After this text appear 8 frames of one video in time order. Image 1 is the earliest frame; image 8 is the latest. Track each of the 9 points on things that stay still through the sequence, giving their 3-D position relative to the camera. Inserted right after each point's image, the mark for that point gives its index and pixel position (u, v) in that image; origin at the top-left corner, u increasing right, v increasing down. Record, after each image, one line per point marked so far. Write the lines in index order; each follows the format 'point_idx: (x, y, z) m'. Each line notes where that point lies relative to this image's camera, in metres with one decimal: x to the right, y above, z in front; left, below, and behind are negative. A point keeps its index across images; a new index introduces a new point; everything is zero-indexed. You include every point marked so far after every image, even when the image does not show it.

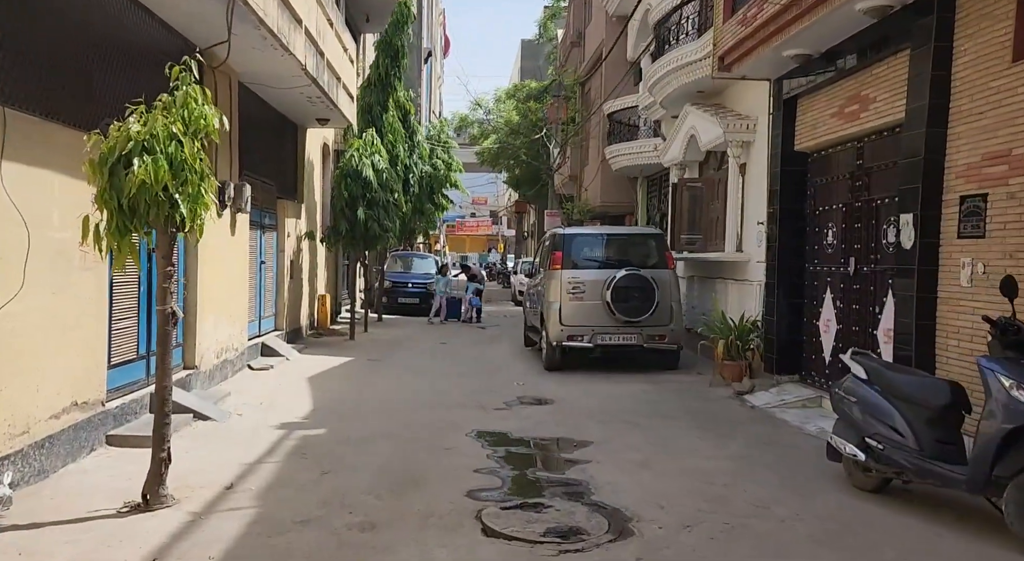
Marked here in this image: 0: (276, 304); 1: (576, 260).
0: (-3.8, -0.4, +15.0) m
1: (+0.8, +0.3, +13.3) m
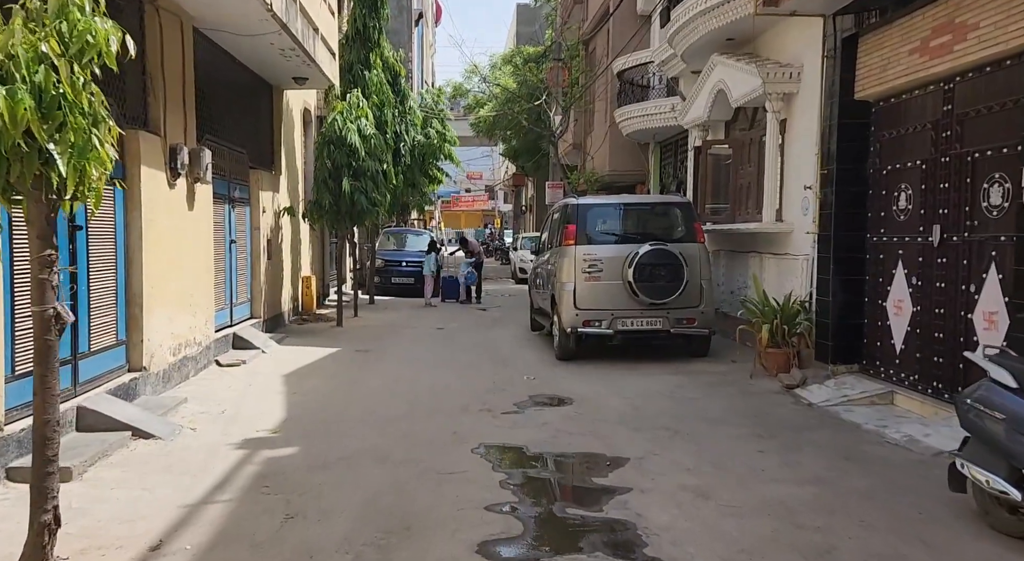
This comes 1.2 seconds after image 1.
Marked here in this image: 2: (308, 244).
0: (-3.7, -0.1, +13.3) m
1: (+0.8, +0.5, +11.6) m
2: (-3.8, +0.7, +17.4) m
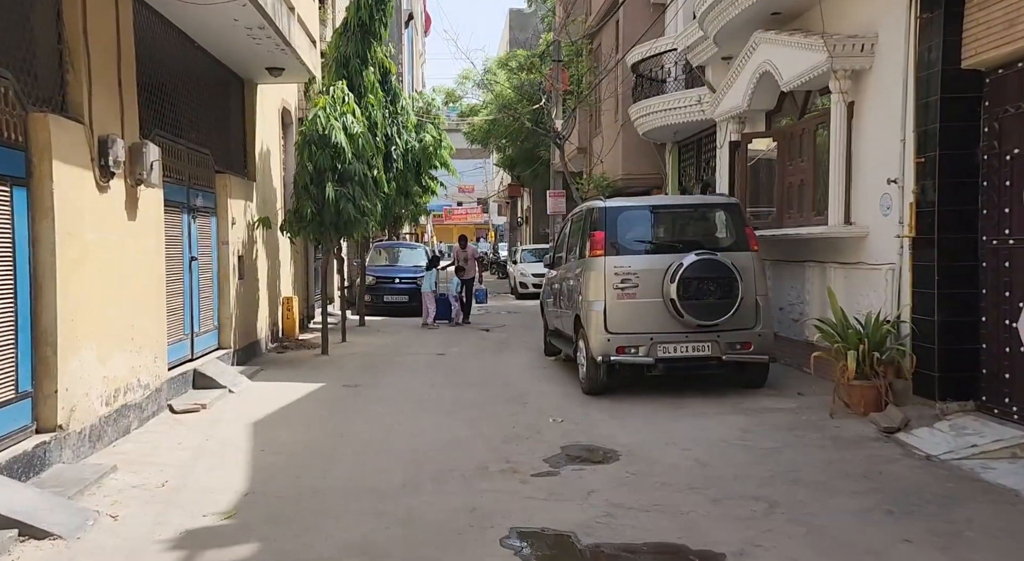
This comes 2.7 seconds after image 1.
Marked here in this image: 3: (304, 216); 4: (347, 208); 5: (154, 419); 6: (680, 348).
0: (-3.6, -0.4, +11.4) m
1: (+1.0, +0.4, +9.7) m
2: (-3.7, +0.3, +15.4) m
3: (-2.8, +0.9, +12.8) m
4: (-2.2, +1.0, +12.8) m
5: (-3.1, -1.2, +8.3) m
6: (+1.7, -0.7, +9.4) m
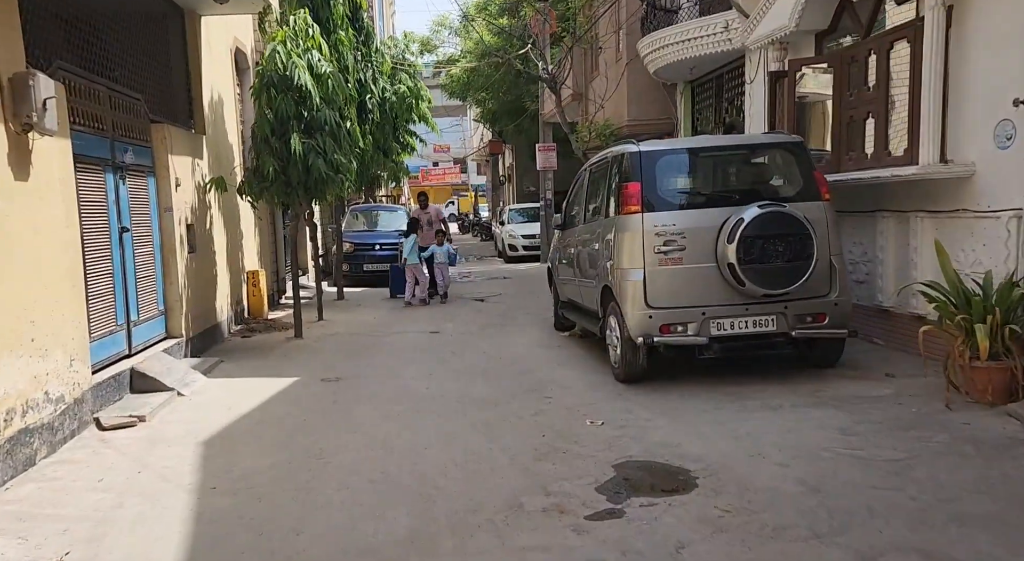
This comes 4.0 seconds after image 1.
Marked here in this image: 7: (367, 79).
0: (-3.5, -0.2, +9.4) m
1: (+1.1, +0.7, +7.8) m
2: (-3.7, +0.7, +13.4) m
3: (-2.8, +1.2, +10.8) m
4: (-2.2, +1.3, +10.7) m
5: (-2.9, -1.1, +6.3) m
6: (+1.8, -0.3, +7.6) m
7: (-2.3, +3.2, +15.3) m
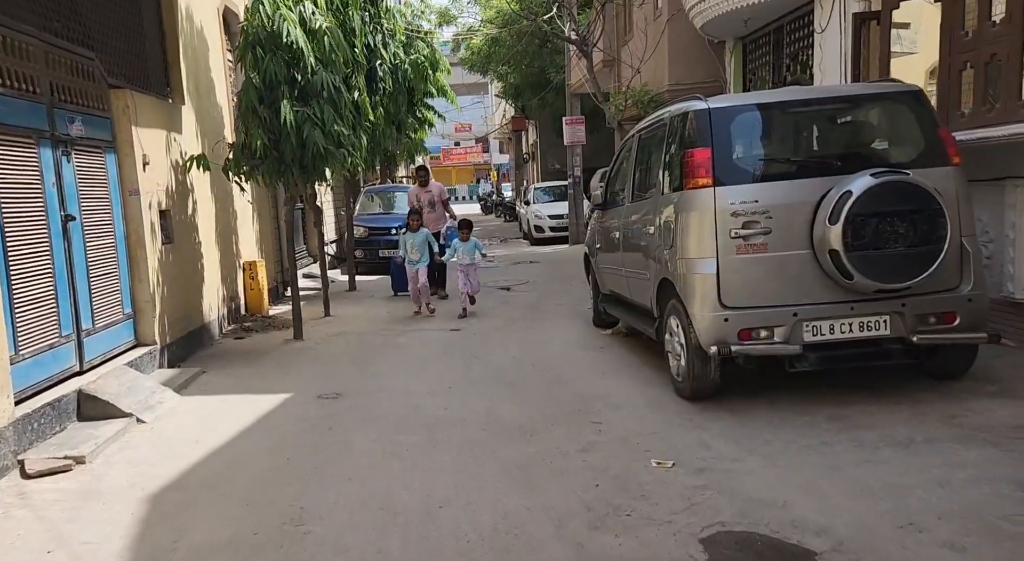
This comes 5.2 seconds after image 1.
0: (-3.2, -0.1, +7.8) m
1: (+1.3, +0.7, +6.1) m
2: (-3.3, +0.8, +11.8) m
3: (-2.5, +1.3, +9.2) m
4: (-1.9, +1.4, +9.1) m
5: (-2.7, -1.1, +4.8) m
6: (+2.1, -0.3, +5.9) m
7: (-1.9, +3.4, +13.7) m
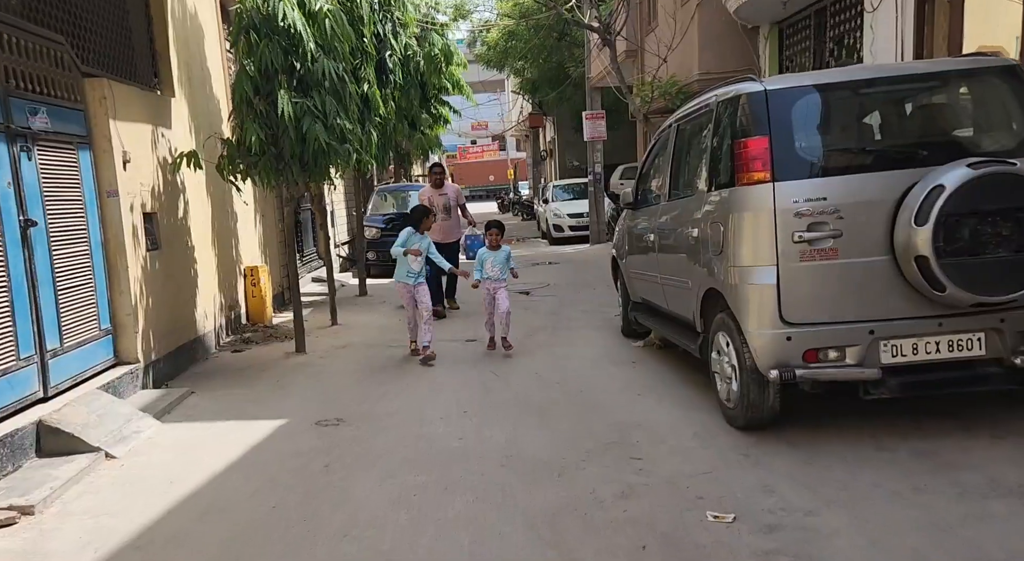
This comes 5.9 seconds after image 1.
0: (-3.0, -0.2, +7.0) m
1: (+1.5, +0.7, +5.2) m
2: (-3.1, +0.8, +11.0) m
3: (-2.3, +1.2, +8.4) m
4: (-1.7, +1.3, +8.3) m
5: (-2.6, -1.2, +4.0) m
6: (+2.2, -0.4, +5.0) m
7: (-1.7, +3.3, +12.8) m
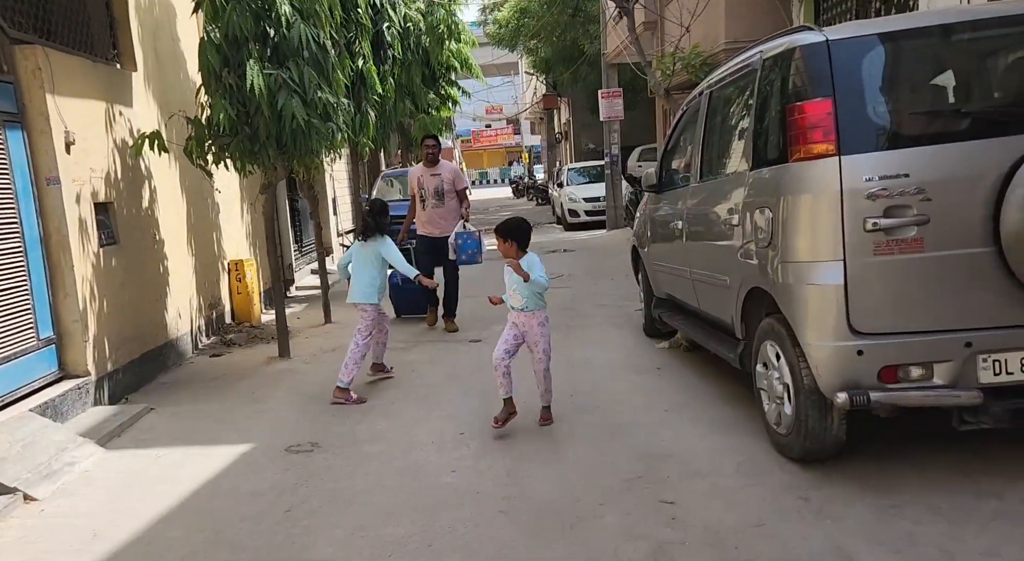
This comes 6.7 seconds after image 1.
0: (-3.0, -0.2, +6.0) m
1: (+1.5, +0.7, +4.1) m
2: (-3.0, +0.8, +10.0) m
3: (-2.3, +1.2, +7.4) m
4: (-1.7, +1.4, +7.3) m
5: (-2.6, -1.3, +3.0) m
6: (+2.2, -0.3, +3.9) m
7: (-1.6, +3.4, +11.7) m
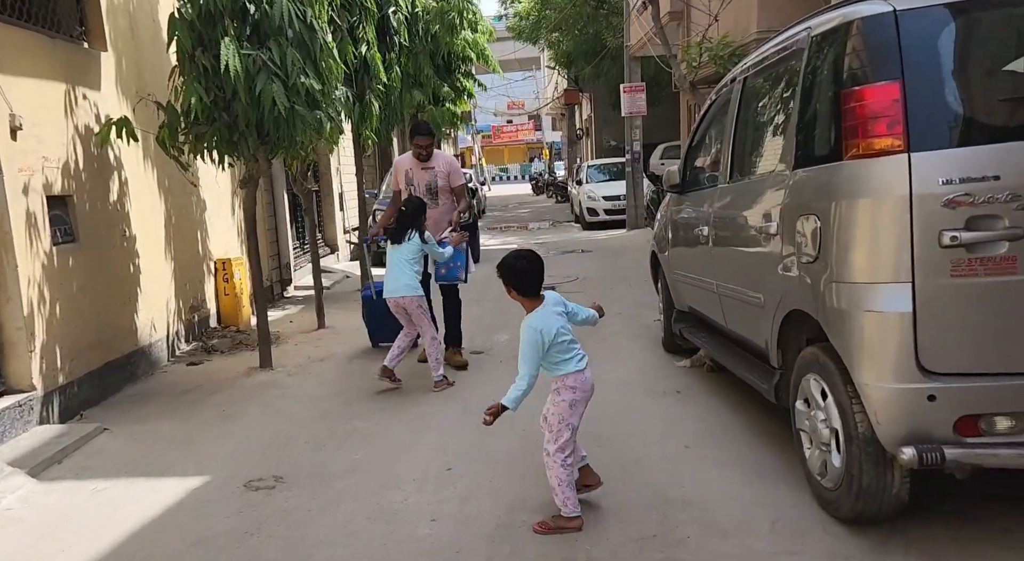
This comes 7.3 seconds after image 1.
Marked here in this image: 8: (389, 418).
0: (-3.0, -0.3, +5.3) m
1: (+1.4, +0.6, +3.3) m
2: (-2.9, +0.8, +9.3) m
3: (-2.2, +1.2, +6.6) m
4: (-1.6, +1.3, +6.5) m
5: (-2.7, -1.3, +2.3) m
6: (+2.1, -0.4, +3.1) m
7: (-1.4, +3.4, +11.0) m
8: (-0.8, -0.8, +5.8) m
